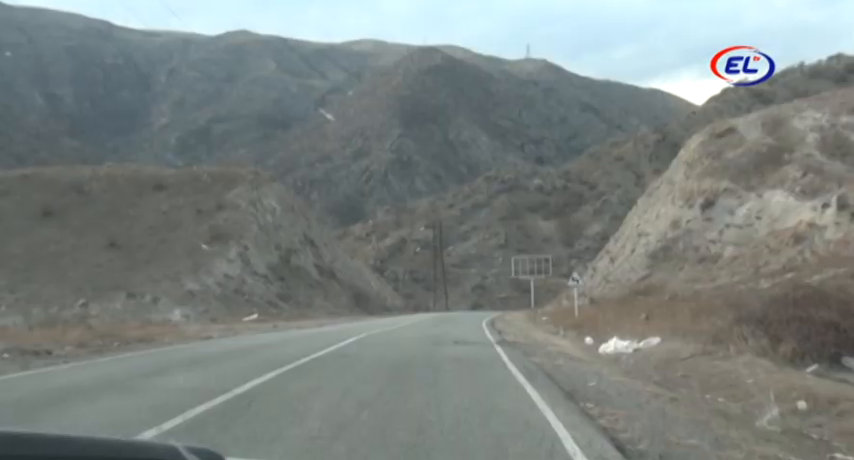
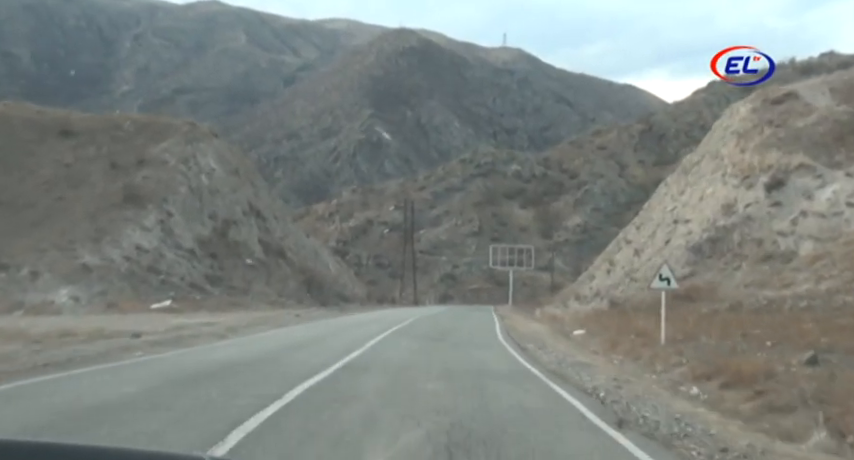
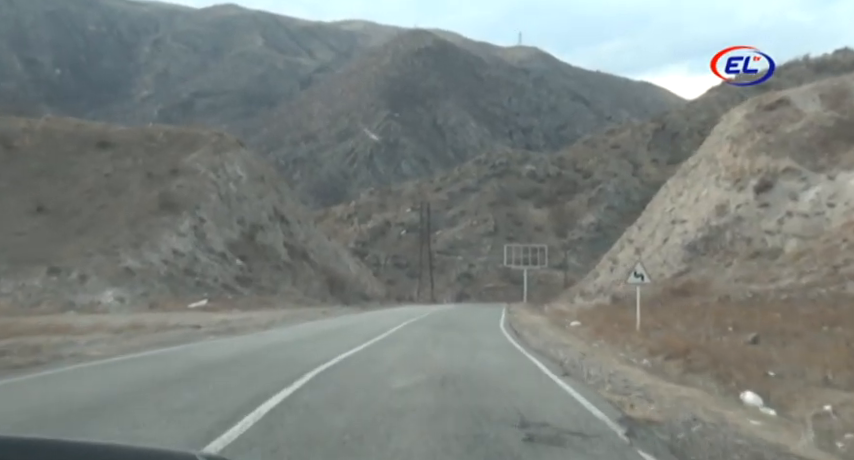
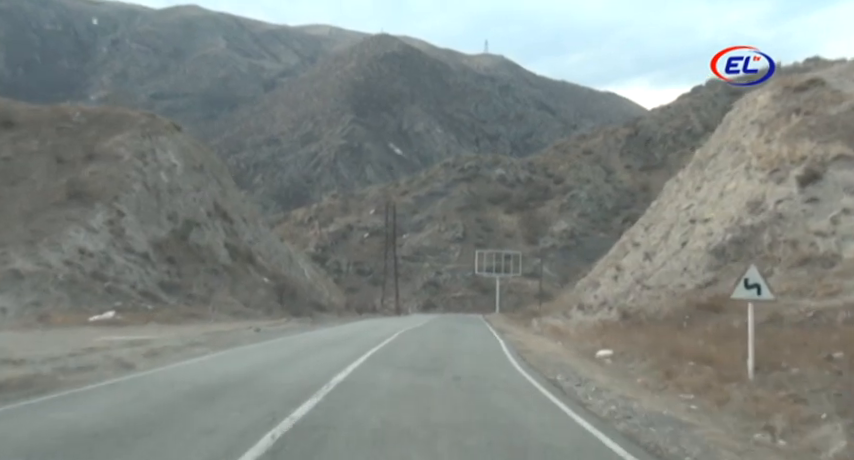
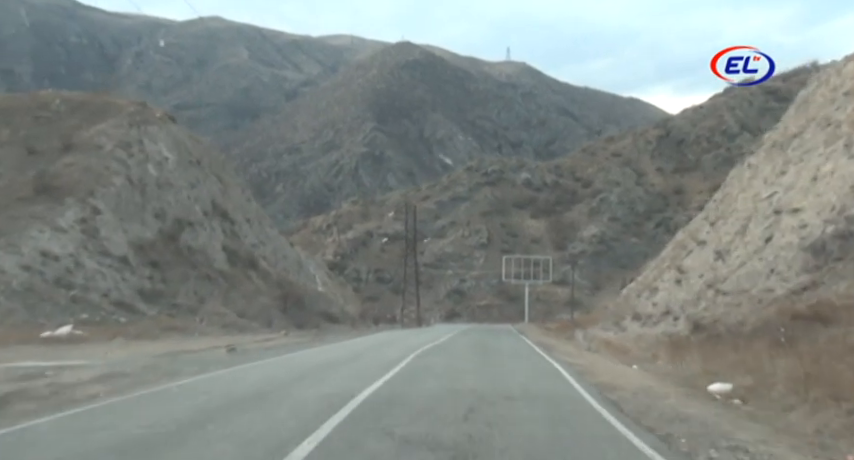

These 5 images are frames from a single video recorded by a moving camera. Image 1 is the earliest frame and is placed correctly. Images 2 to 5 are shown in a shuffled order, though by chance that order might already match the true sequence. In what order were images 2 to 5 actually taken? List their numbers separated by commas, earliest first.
3, 2, 4, 5
